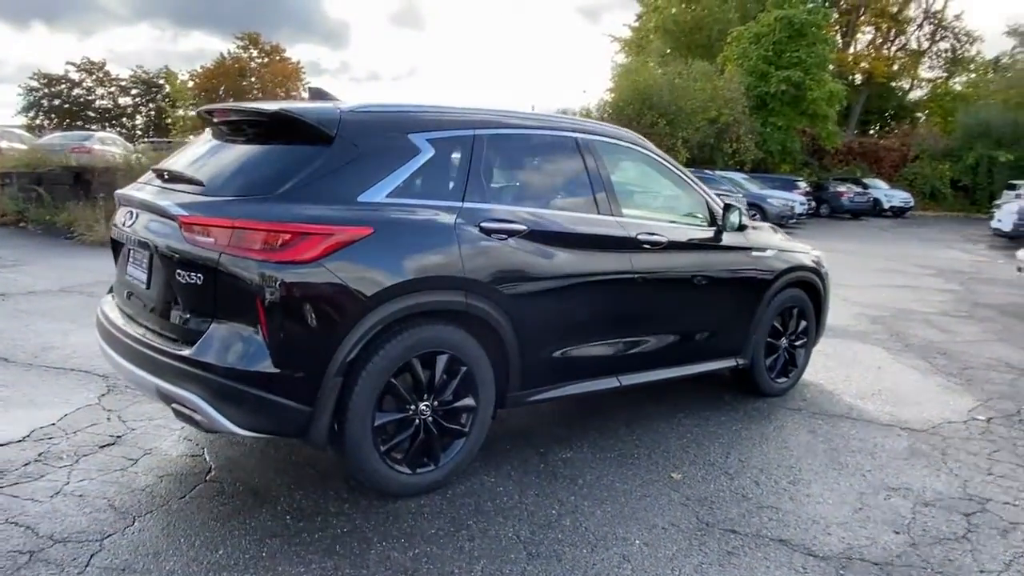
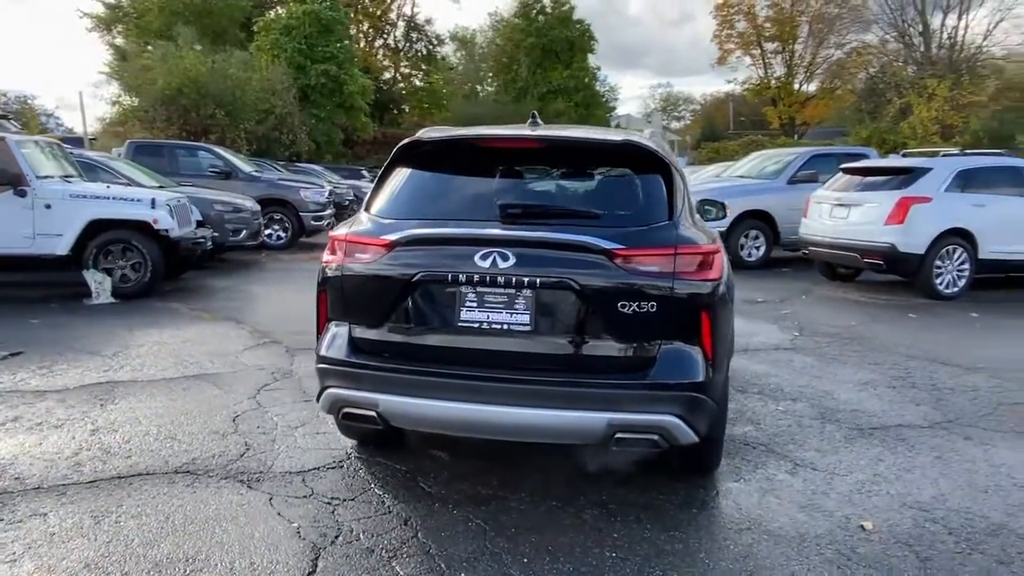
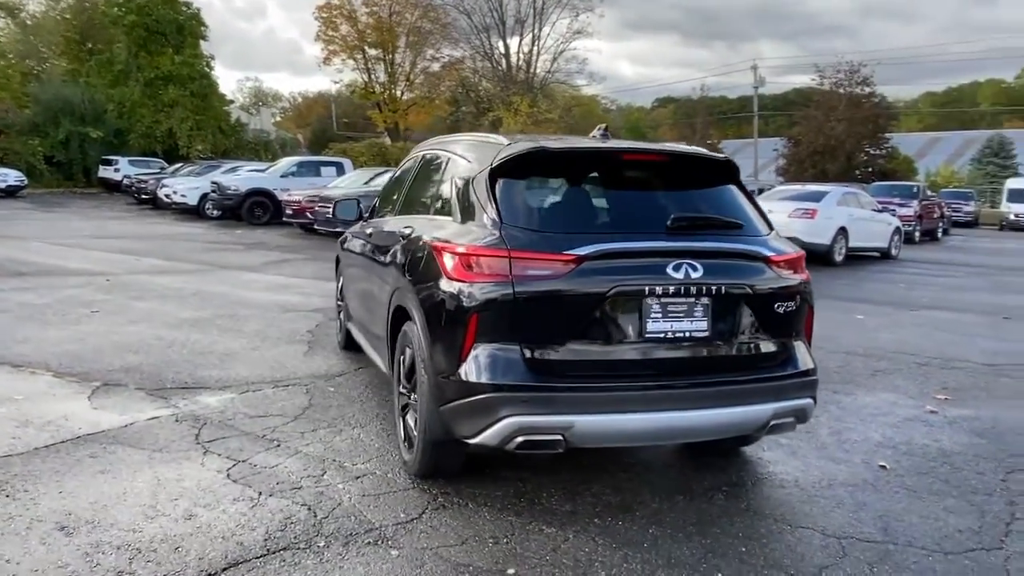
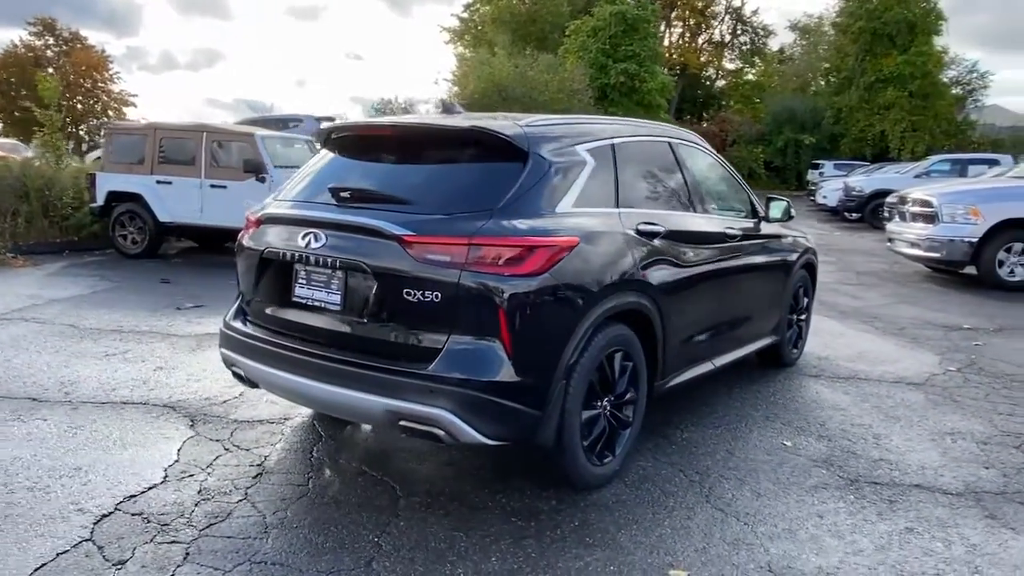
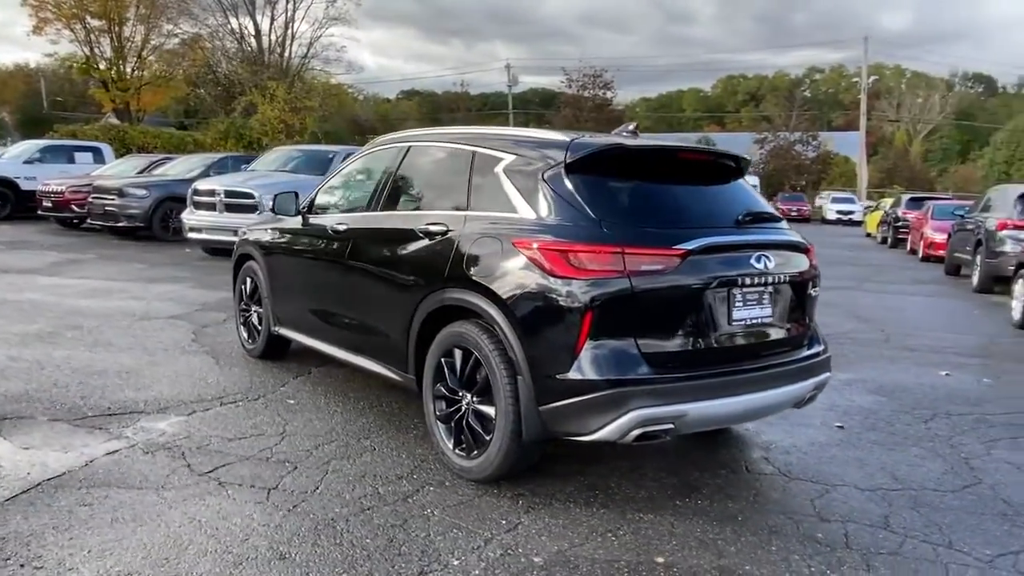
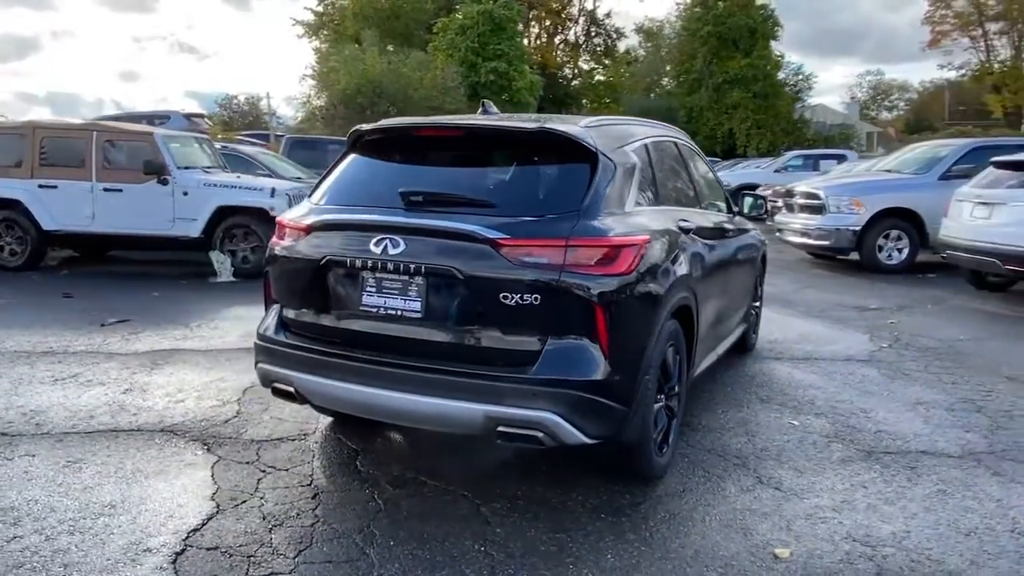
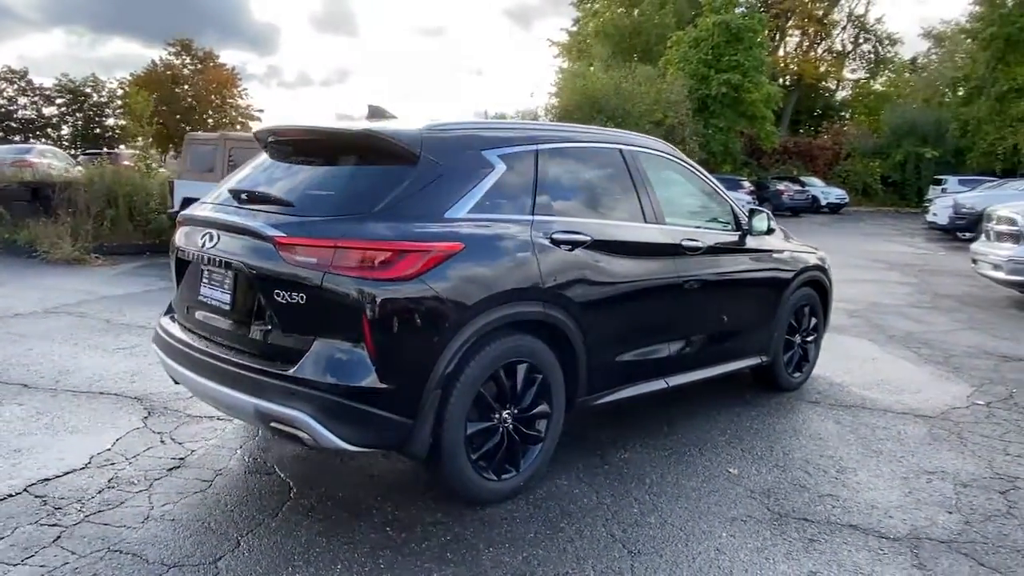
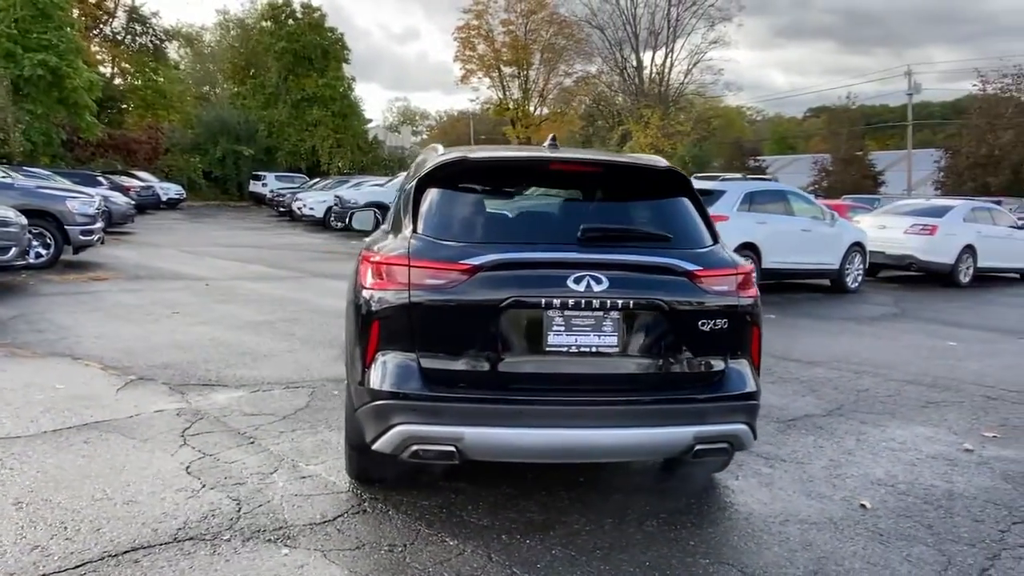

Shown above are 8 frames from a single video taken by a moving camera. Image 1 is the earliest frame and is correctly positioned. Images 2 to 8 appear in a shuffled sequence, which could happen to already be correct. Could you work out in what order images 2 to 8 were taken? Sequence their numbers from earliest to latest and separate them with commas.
7, 4, 6, 2, 8, 3, 5
